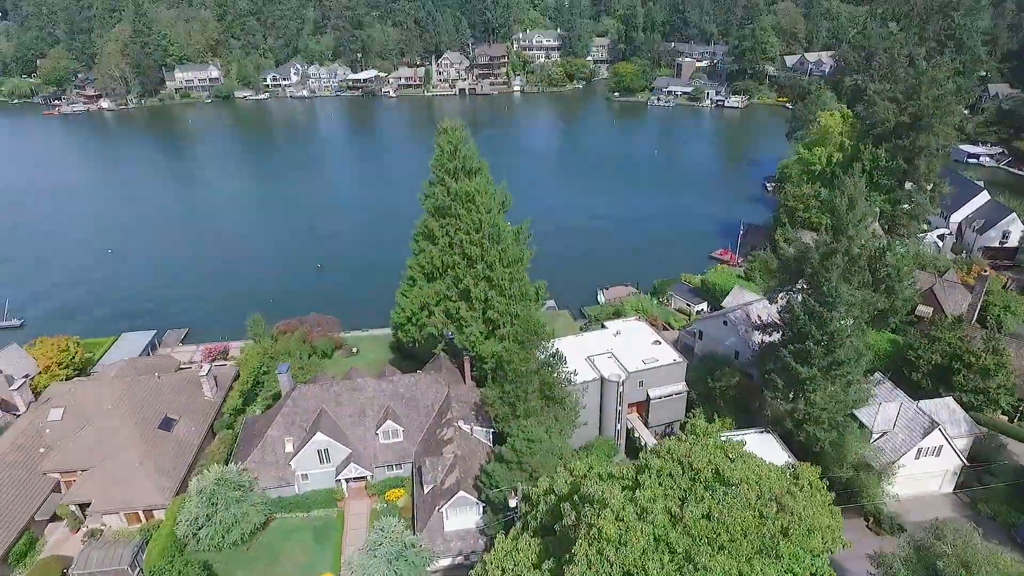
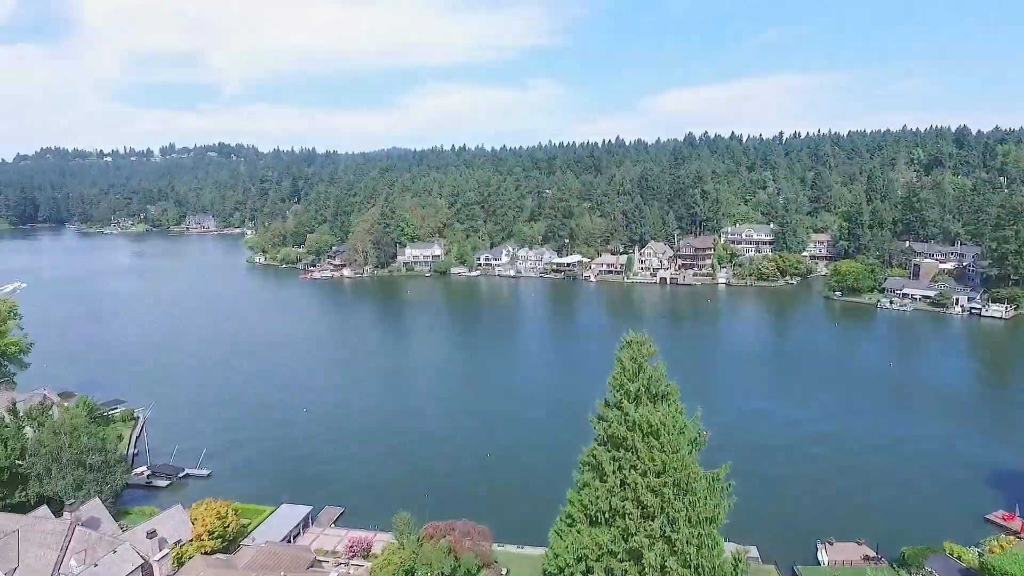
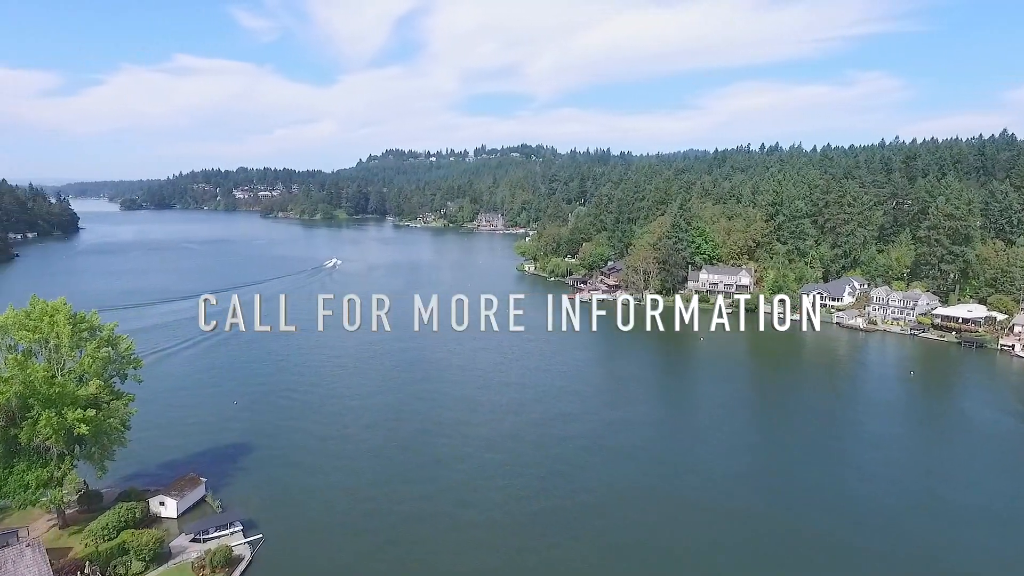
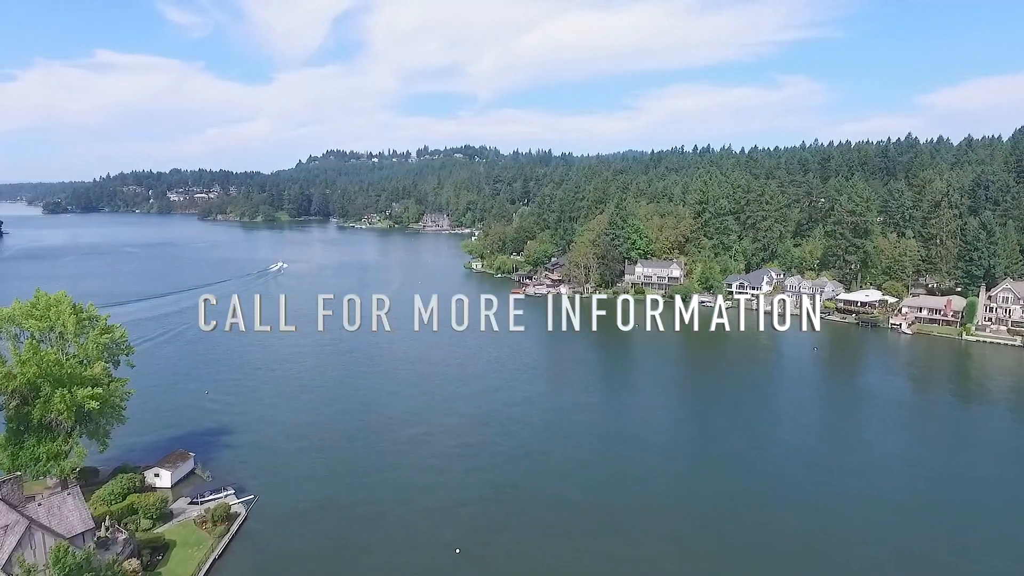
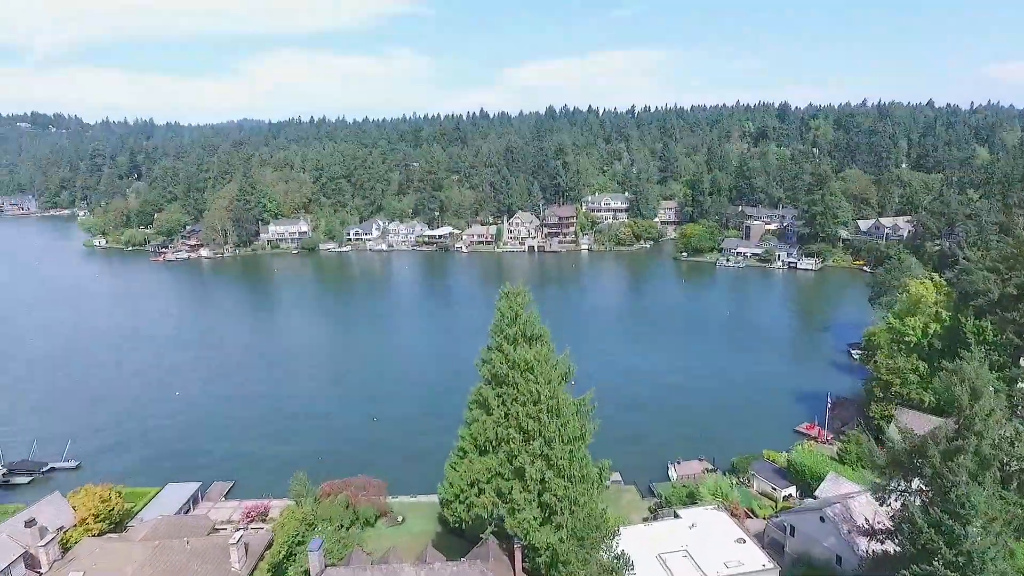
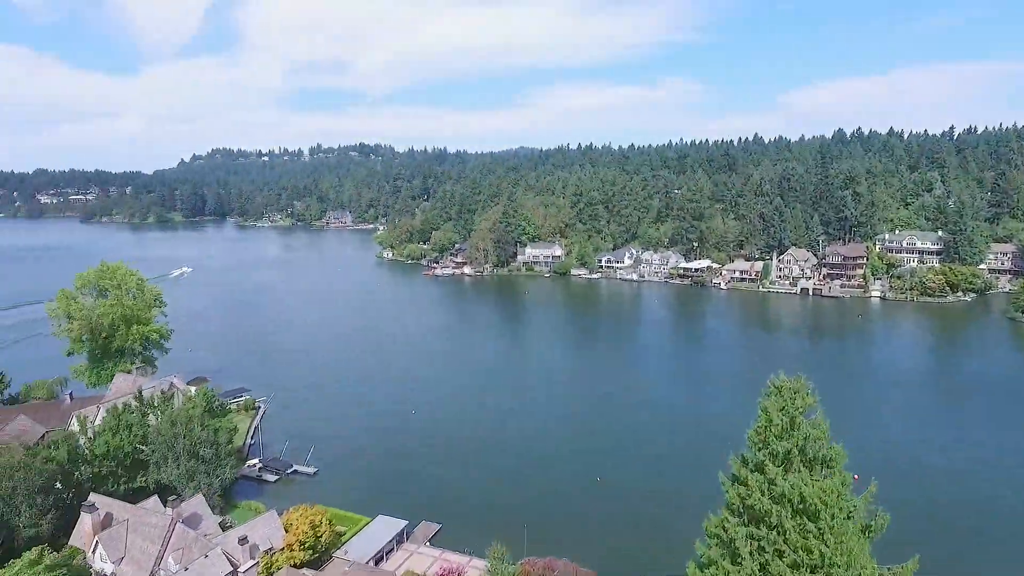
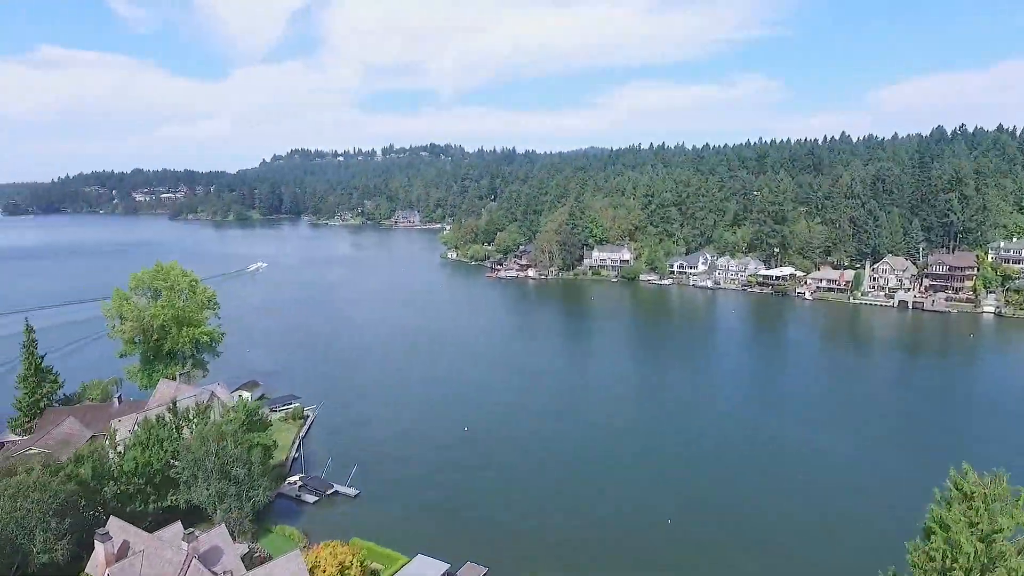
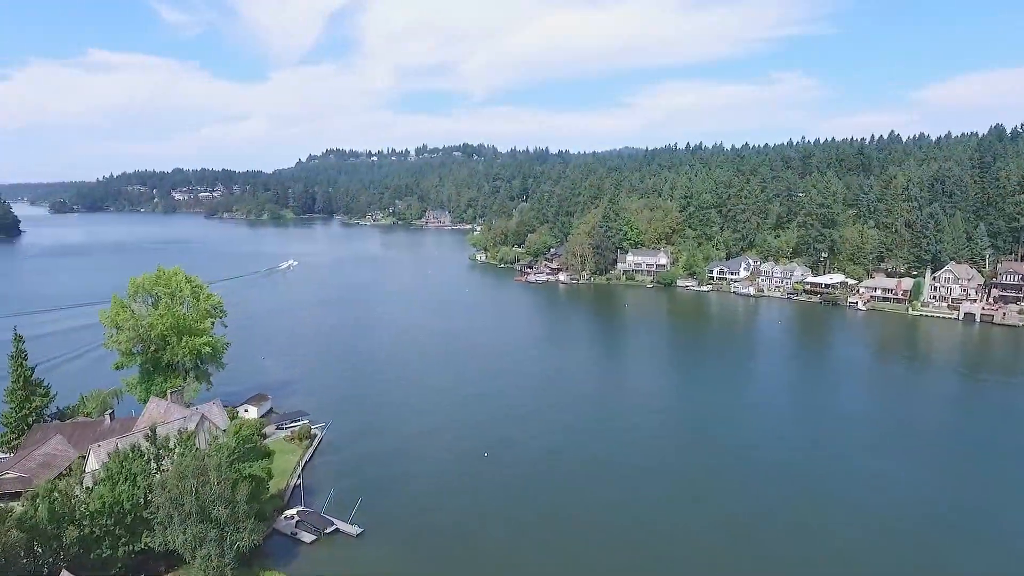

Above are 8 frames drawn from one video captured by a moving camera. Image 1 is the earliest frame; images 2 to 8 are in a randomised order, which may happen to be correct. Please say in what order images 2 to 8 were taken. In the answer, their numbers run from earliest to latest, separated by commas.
5, 2, 6, 7, 8, 4, 3
